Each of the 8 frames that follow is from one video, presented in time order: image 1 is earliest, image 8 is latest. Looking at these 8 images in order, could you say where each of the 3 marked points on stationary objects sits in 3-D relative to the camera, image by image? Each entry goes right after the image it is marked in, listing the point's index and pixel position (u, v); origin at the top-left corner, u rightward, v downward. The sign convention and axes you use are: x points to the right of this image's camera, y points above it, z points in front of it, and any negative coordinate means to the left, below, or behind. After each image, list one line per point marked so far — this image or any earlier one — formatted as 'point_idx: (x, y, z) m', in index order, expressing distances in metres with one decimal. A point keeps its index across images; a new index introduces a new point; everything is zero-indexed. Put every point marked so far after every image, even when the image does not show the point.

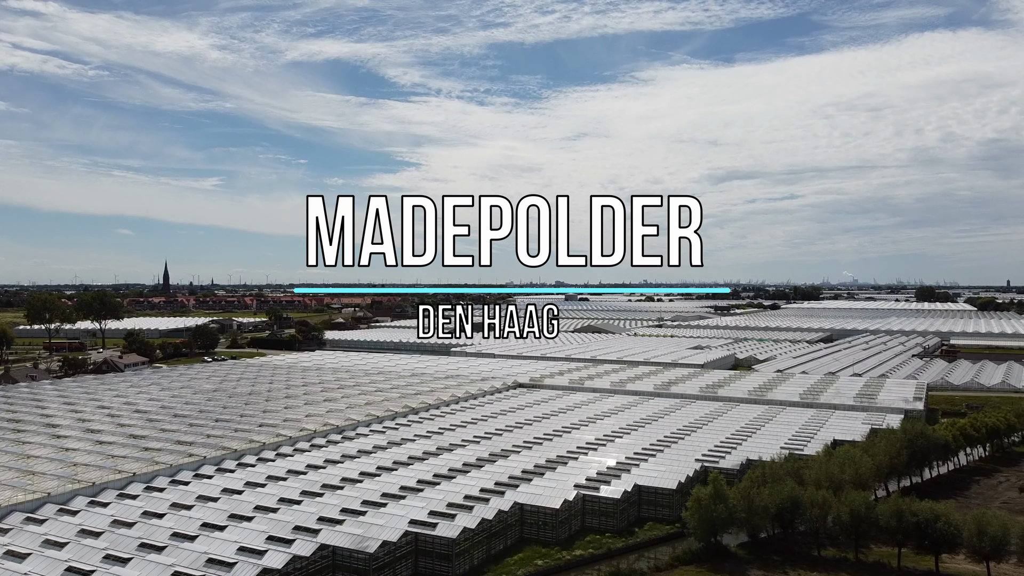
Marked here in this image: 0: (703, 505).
0: (+2.6, -3.0, +9.6) m
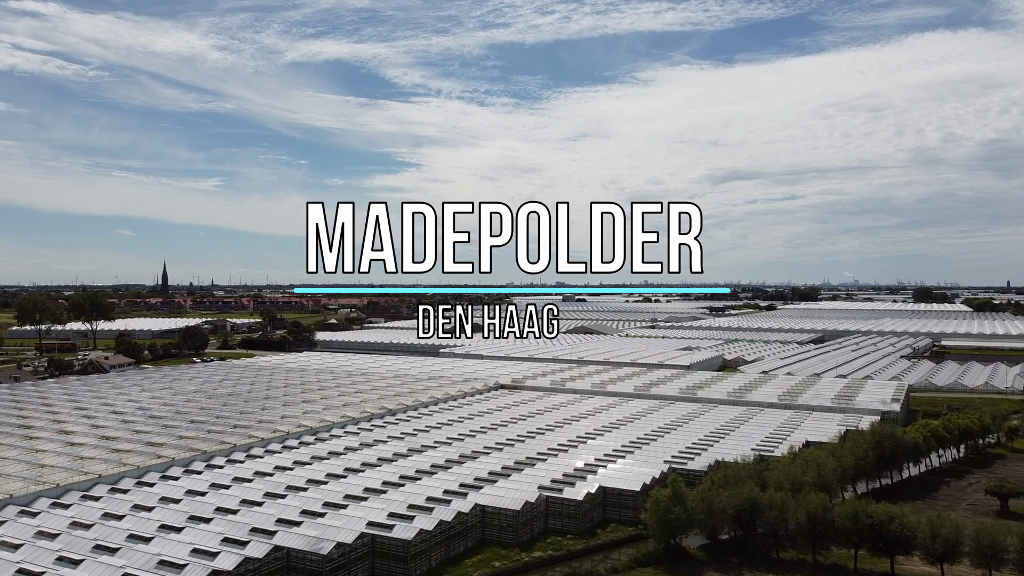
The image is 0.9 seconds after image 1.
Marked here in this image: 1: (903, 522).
0: (+2.0, -3.0, +9.6) m
1: (+5.0, -3.0, +8.8) m
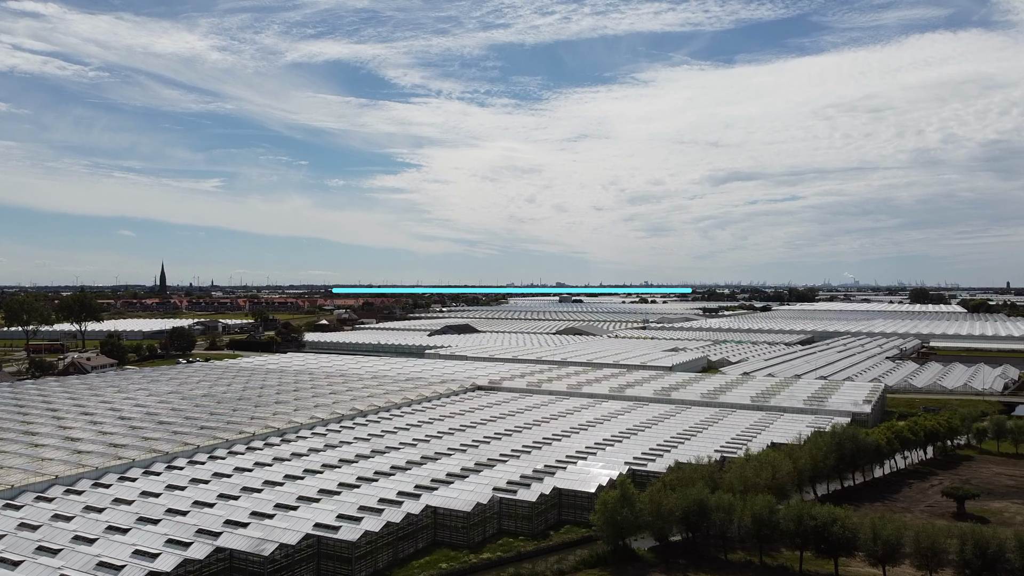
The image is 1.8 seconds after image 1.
0: (+1.3, -3.1, +9.6) m
1: (+4.3, -3.0, +8.9) m
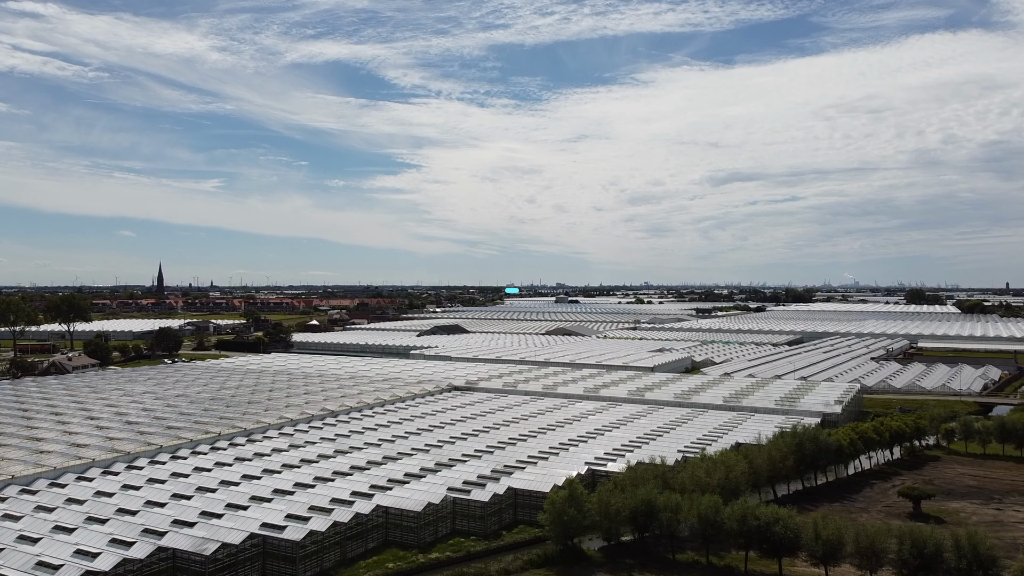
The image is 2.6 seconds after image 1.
0: (+0.6, -3.1, +9.7) m
1: (+3.5, -3.0, +8.9) m
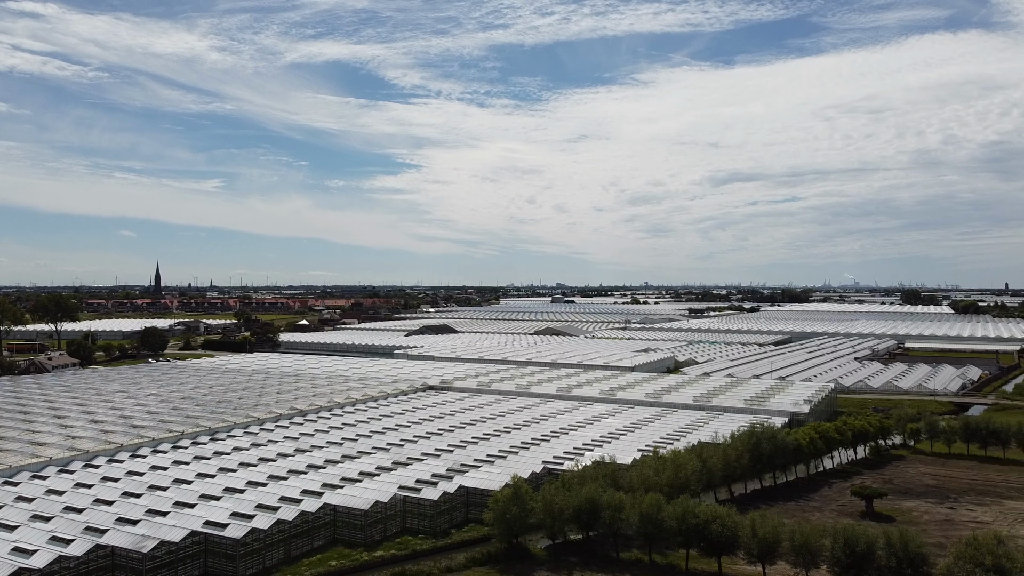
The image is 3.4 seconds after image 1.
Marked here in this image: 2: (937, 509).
0: (-0.2, -3.1, +9.7) m
1: (+2.8, -3.0, +8.9) m
2: (+7.3, -3.8, +11.9) m
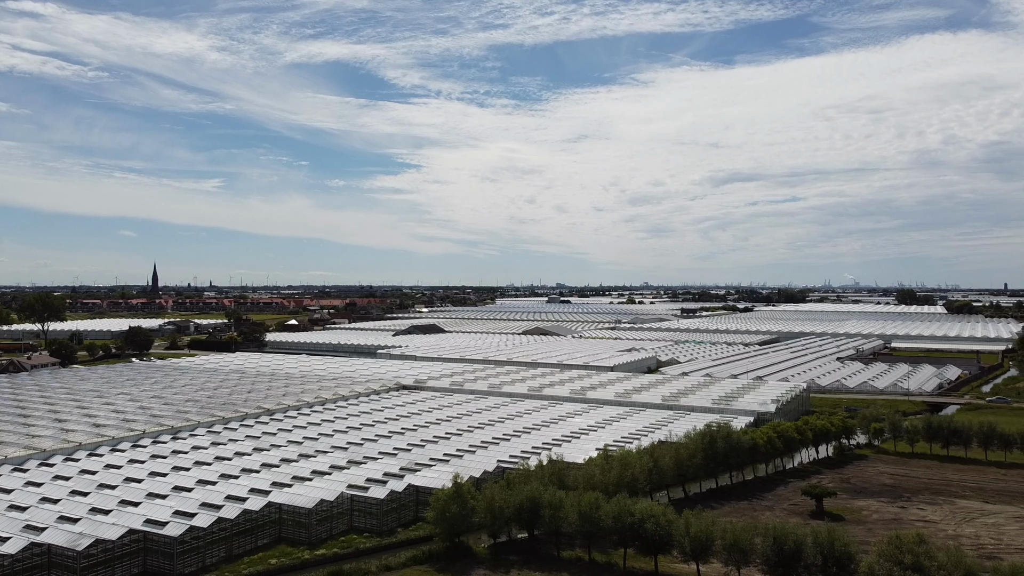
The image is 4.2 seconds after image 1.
0: (-1.0, -3.1, +9.7) m
1: (+1.9, -3.0, +9.0) m
2: (+6.5, -3.8, +12.0) m
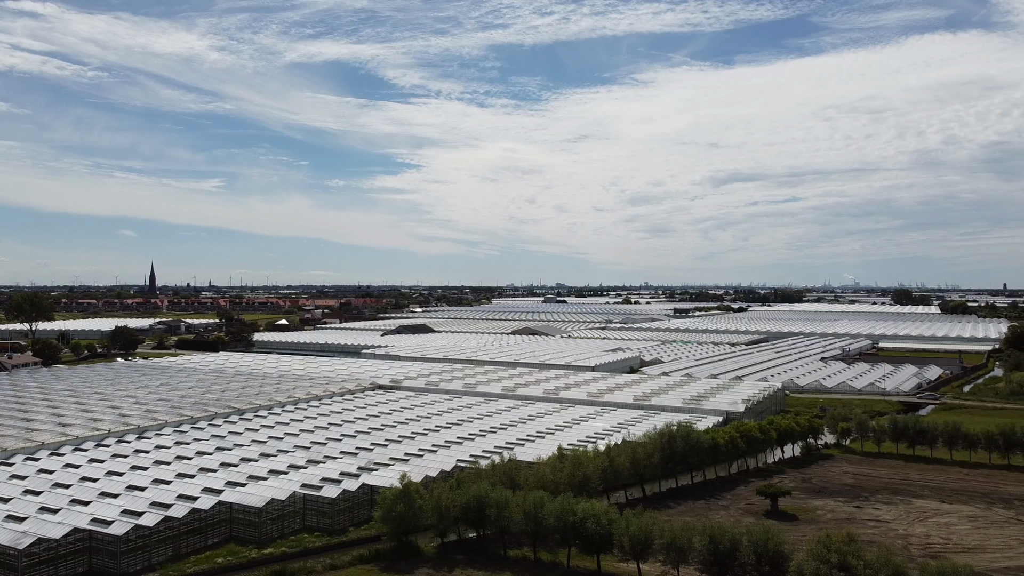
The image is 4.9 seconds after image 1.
0: (-1.7, -3.1, +9.8) m
1: (+1.2, -3.0, +9.0) m
2: (+5.7, -3.8, +12.0) m
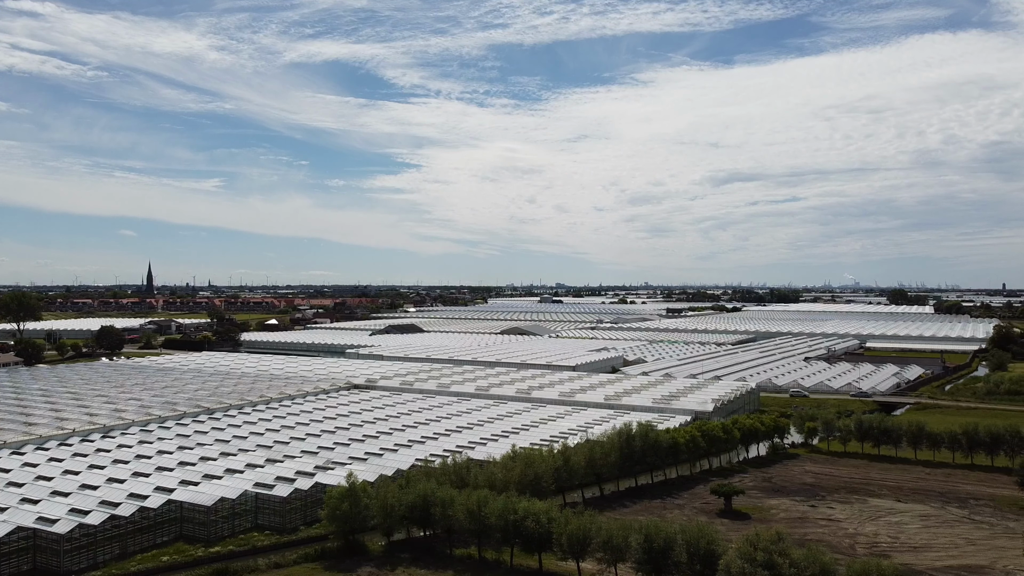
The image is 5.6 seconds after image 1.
0: (-2.5, -3.1, +9.8) m
1: (+0.4, -3.0, +9.1) m
2: (+4.9, -3.8, +12.1) m
